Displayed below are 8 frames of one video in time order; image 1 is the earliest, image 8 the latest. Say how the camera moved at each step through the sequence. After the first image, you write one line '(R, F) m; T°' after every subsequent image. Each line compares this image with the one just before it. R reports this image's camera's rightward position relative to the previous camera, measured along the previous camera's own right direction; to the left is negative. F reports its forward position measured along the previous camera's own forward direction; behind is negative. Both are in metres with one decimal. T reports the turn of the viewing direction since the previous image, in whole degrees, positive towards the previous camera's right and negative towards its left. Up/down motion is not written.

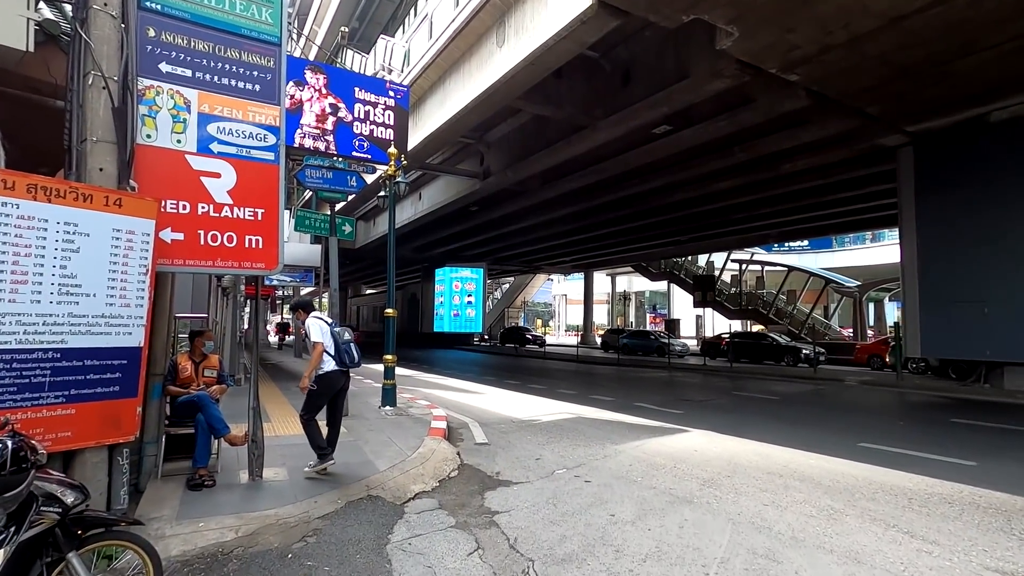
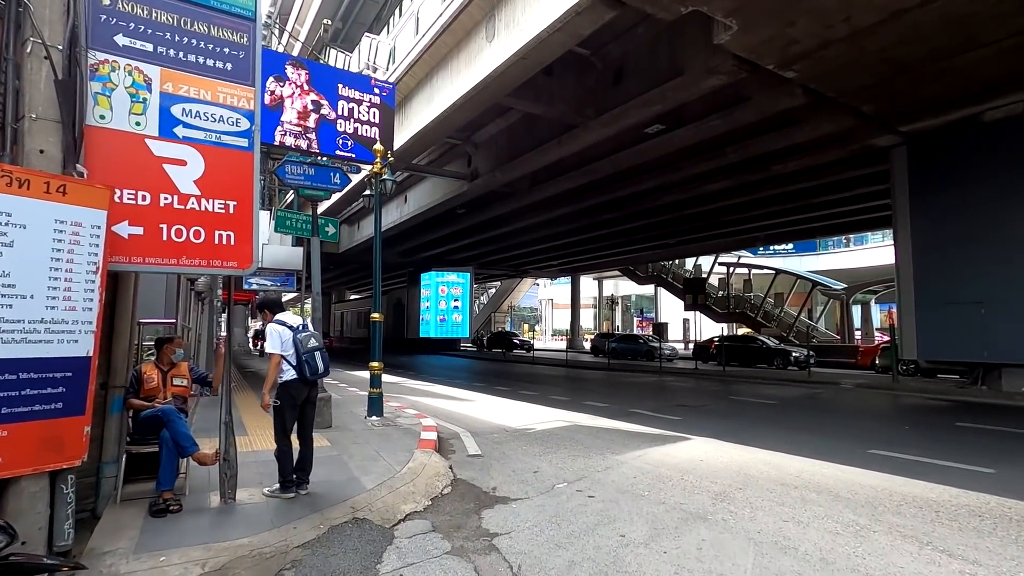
(-0.1, +0.4) m; +2°
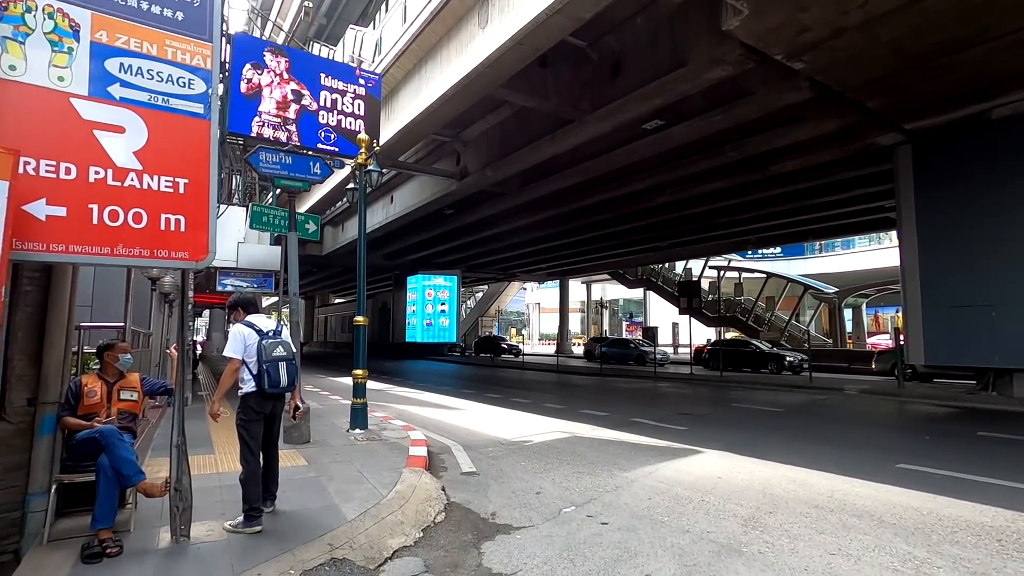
(-0.2, +0.7) m; +2°
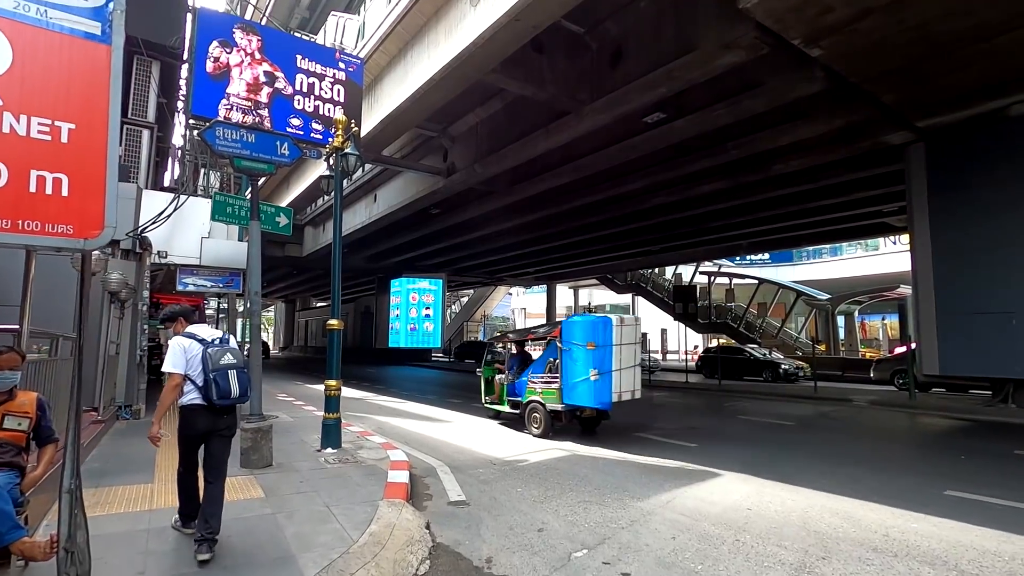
(-0.1, +0.9) m; +2°
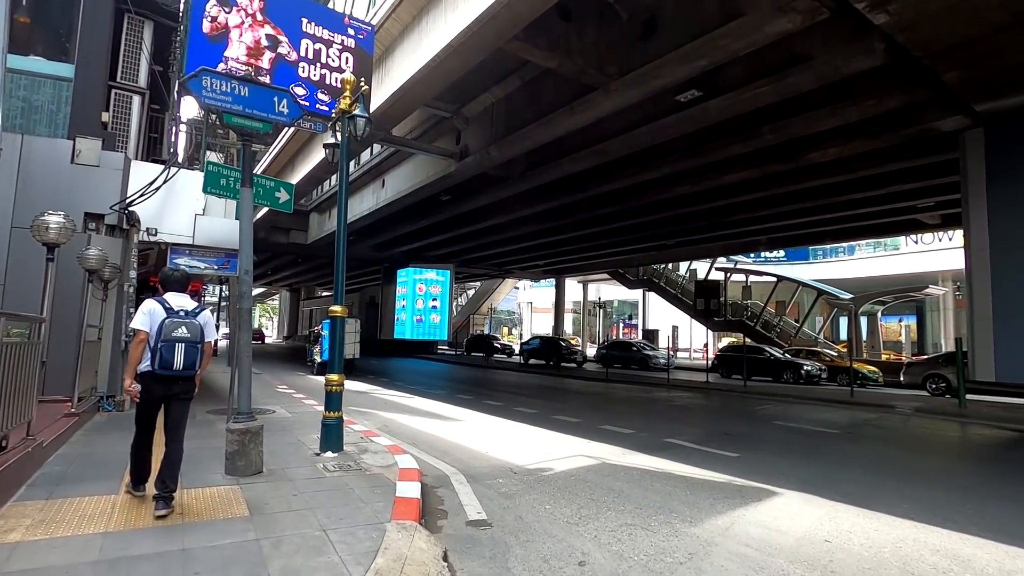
(-0.3, +0.9) m; -1°
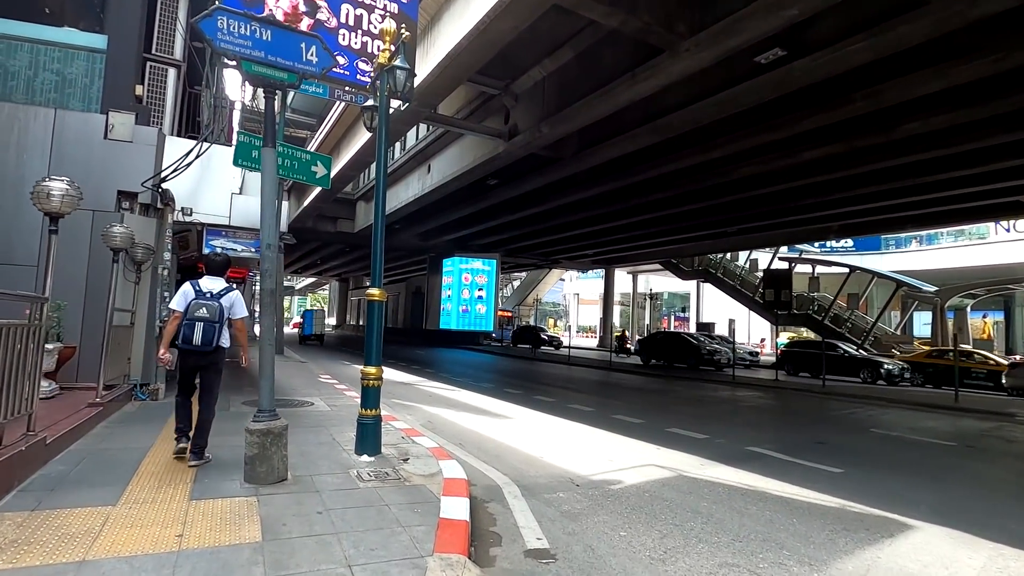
(-0.2, +0.9) m; -5°
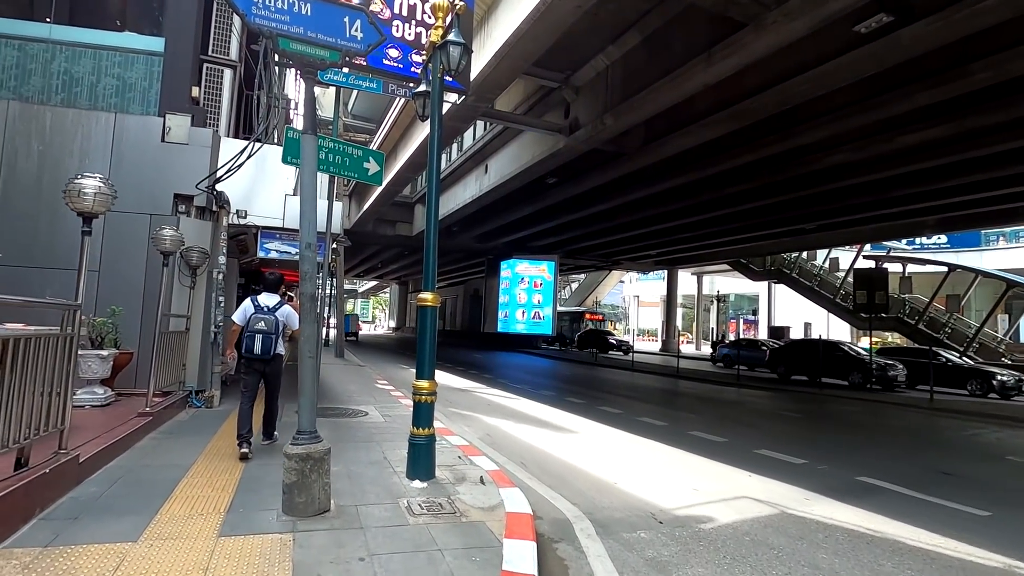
(-0.1, +0.7) m; -6°
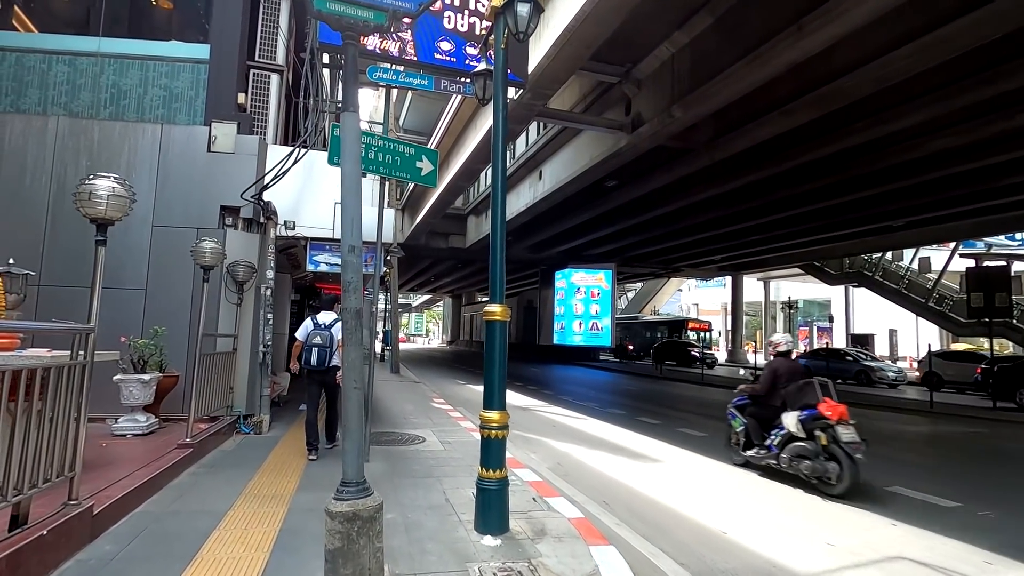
(-0.3, +0.9) m; -5°
